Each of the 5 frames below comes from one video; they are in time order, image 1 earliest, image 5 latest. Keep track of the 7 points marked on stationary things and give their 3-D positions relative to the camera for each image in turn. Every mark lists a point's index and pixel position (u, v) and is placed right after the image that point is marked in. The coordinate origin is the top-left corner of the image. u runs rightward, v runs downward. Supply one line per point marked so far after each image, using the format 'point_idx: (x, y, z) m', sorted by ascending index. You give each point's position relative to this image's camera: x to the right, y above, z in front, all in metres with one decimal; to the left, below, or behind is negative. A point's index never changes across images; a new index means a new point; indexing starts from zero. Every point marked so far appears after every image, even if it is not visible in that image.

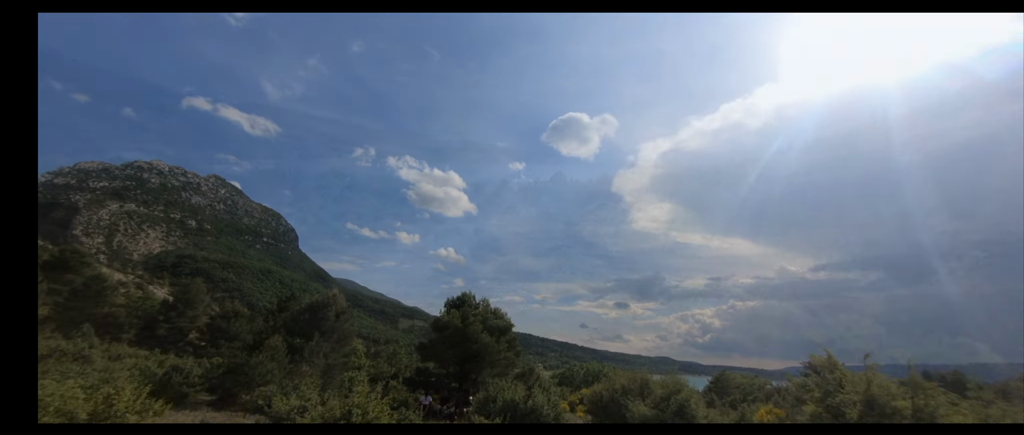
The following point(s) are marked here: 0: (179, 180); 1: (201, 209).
0: (-11.4, +1.3, +15.4) m
1: (-11.1, +0.4, +16.1) m
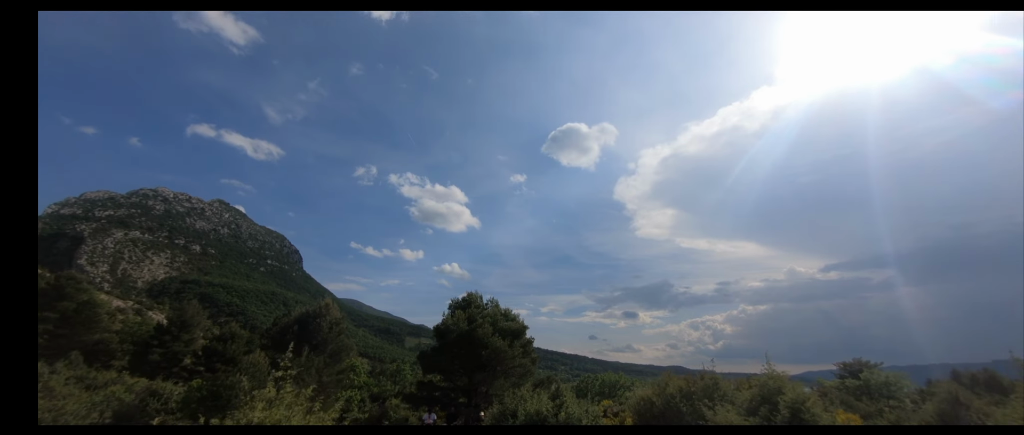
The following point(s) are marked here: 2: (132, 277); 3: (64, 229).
0: (-11.3, +0.4, +15.5) m
1: (-11.0, -0.6, +16.1) m
2: (-10.5, -1.6, +12.6) m
3: (-10.3, -0.2, +10.4) m
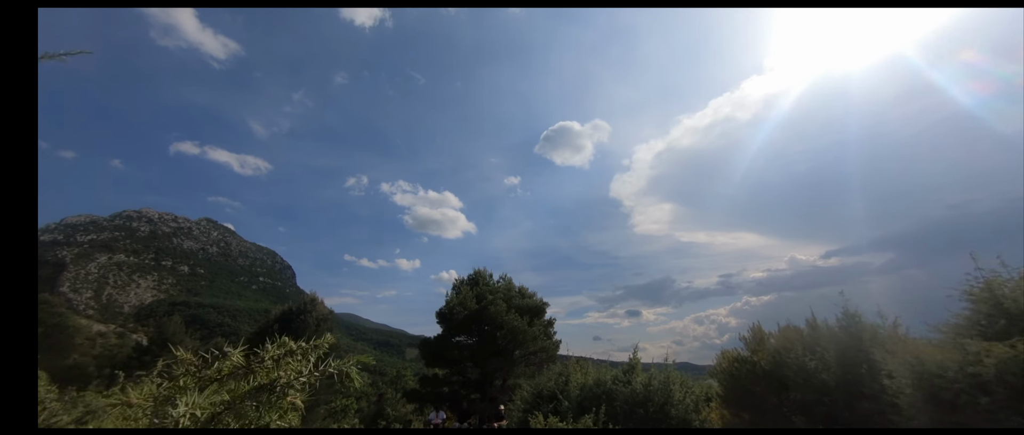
0: (-11.5, -0.3, +15.1) m
1: (-11.1, -1.3, +15.7) m
2: (-10.5, -2.2, +12.2) m
3: (-10.3, -0.8, +10.0) m
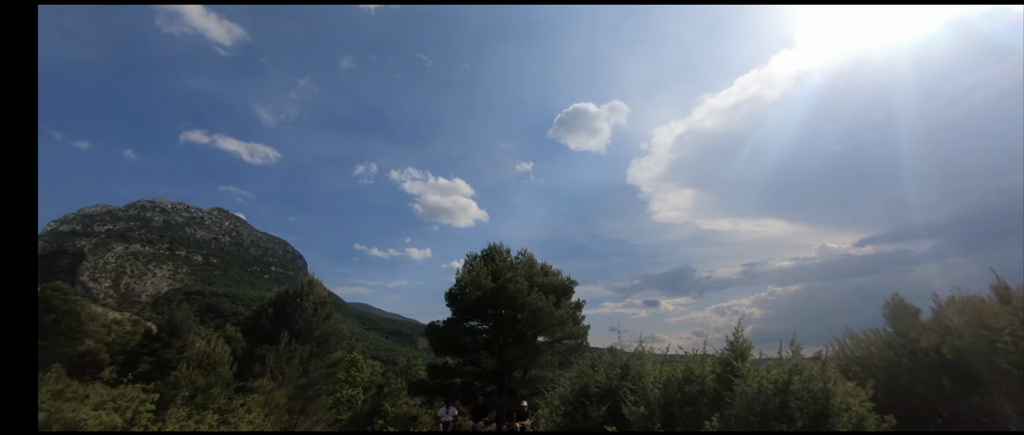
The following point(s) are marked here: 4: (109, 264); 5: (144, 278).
0: (-11.1, 0.0, +15.1) m
1: (-10.6, -0.9, +15.8) m
2: (-10.2, -2.0, +12.3) m
3: (-10.1, -0.6, +10.0) m
4: (-10.3, -1.2, +11.4) m
5: (-10.4, -1.7, +12.8) m
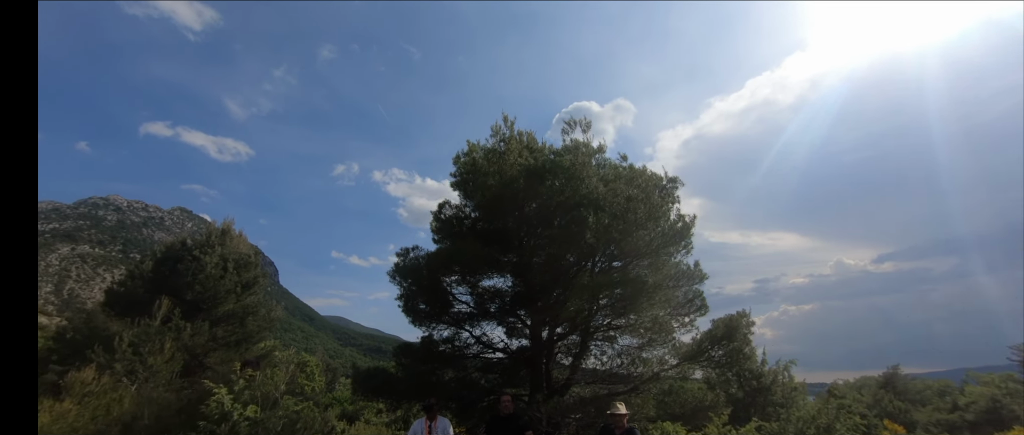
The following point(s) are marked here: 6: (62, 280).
0: (-11.3, 0.0, +13.7) m
1: (-10.9, -0.9, +14.3) m
2: (-10.4, -2.0, +10.8) m
3: (-10.2, -0.5, +8.6) m
4: (-10.4, -1.1, +10.0) m
5: (-10.6, -1.7, +11.3) m
6: (-10.3, -1.4, +10.3) m
